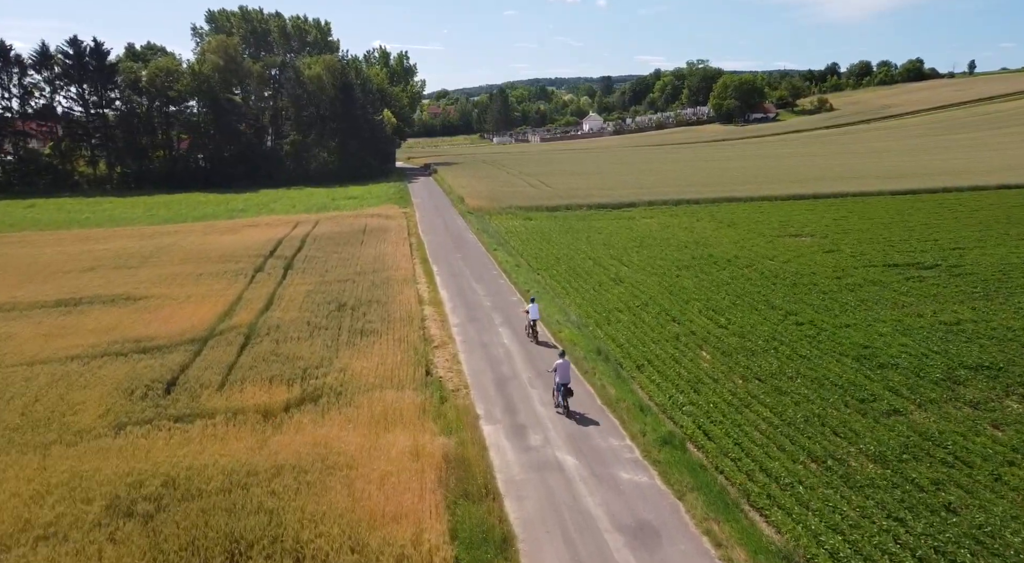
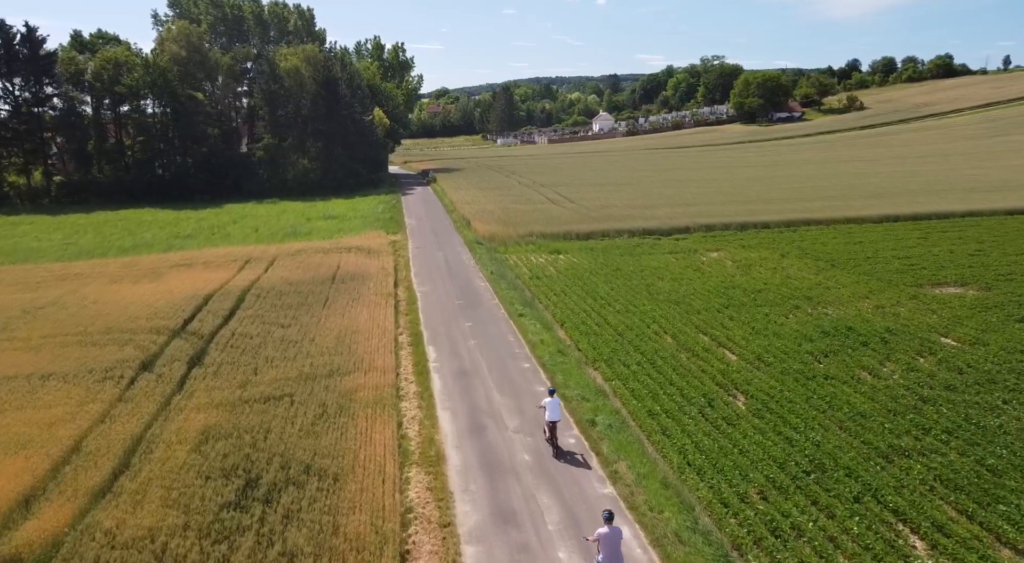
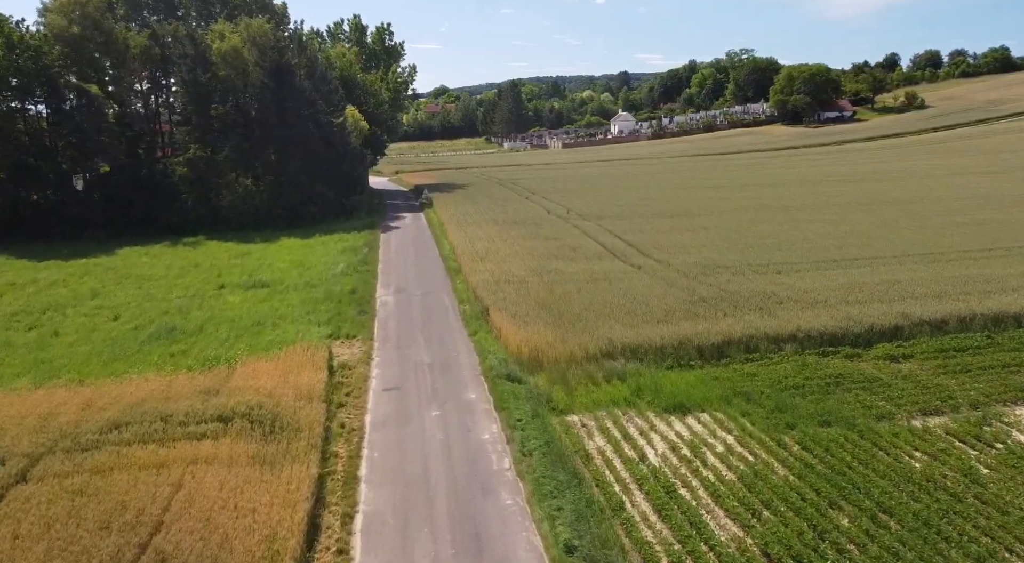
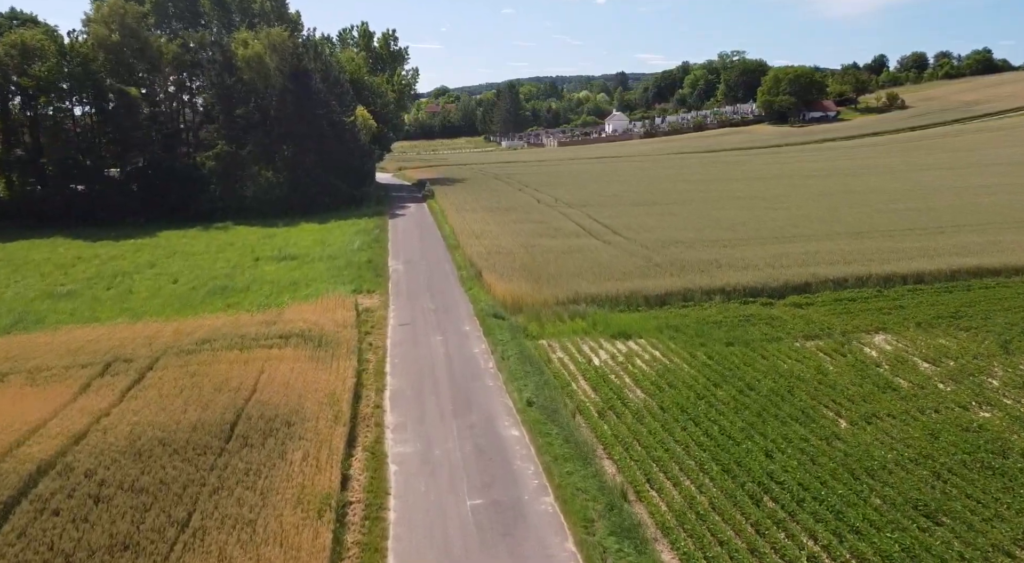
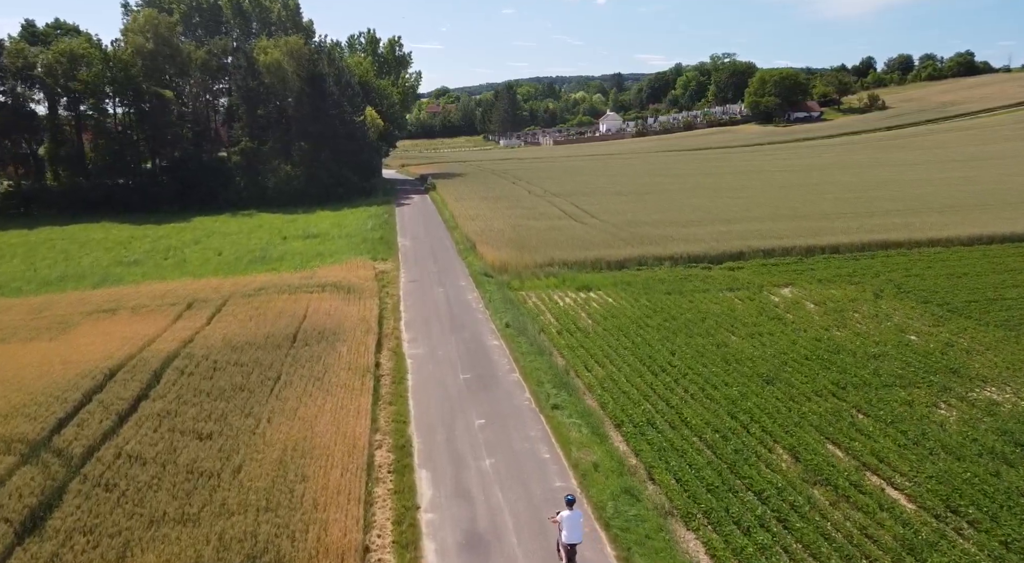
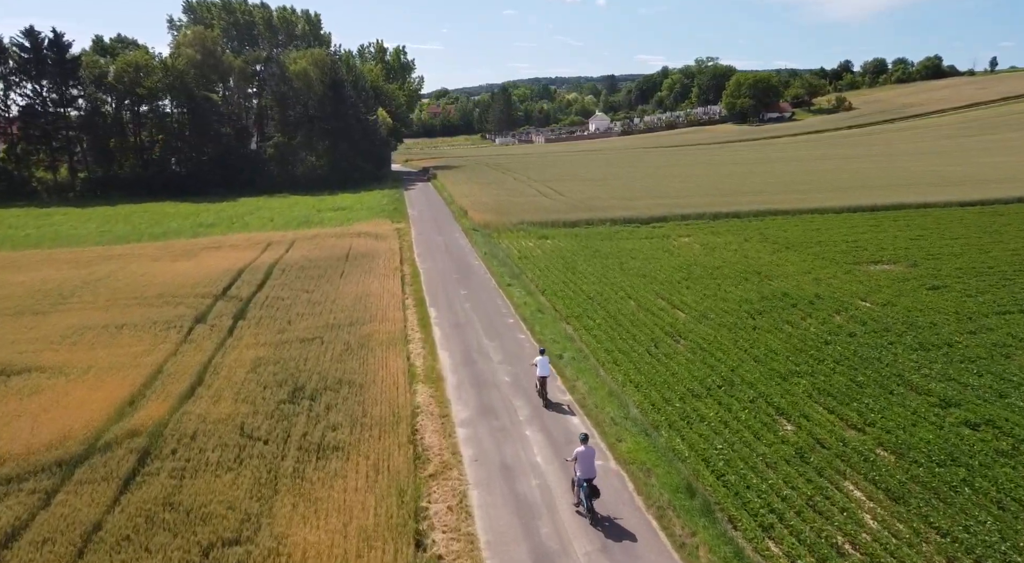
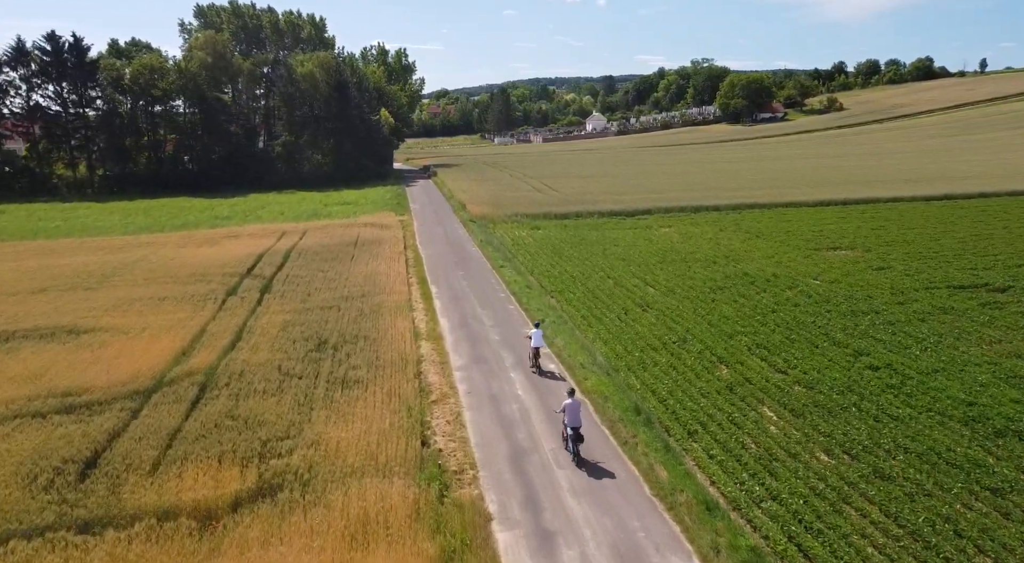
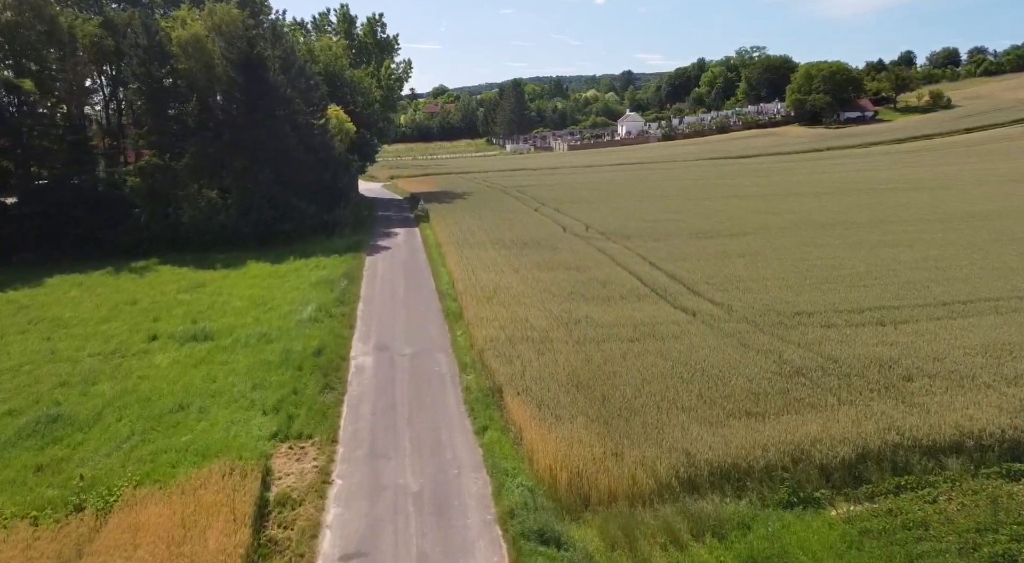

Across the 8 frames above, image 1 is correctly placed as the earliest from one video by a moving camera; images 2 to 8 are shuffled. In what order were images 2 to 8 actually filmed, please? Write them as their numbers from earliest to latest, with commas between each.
7, 6, 2, 5, 4, 3, 8
